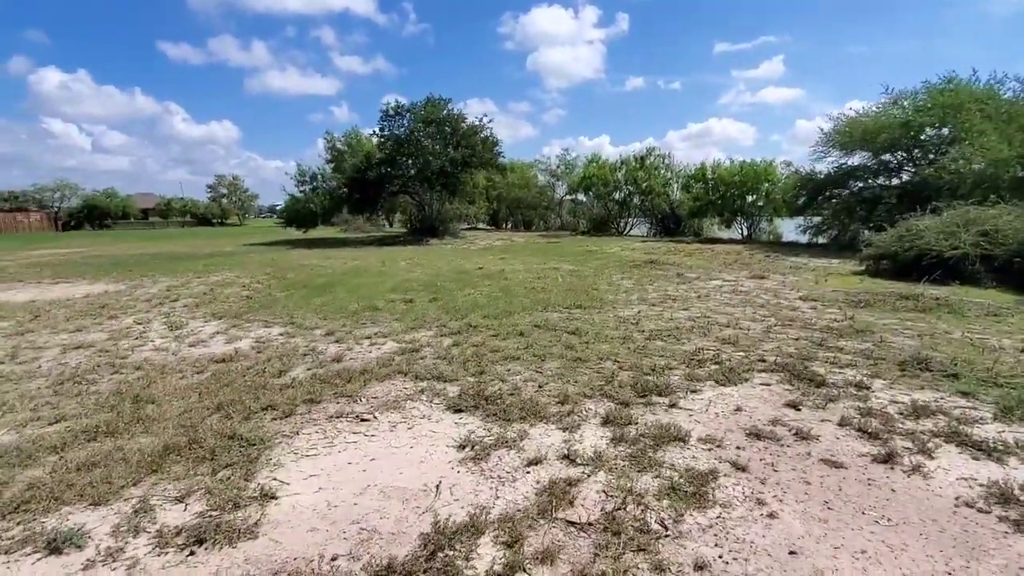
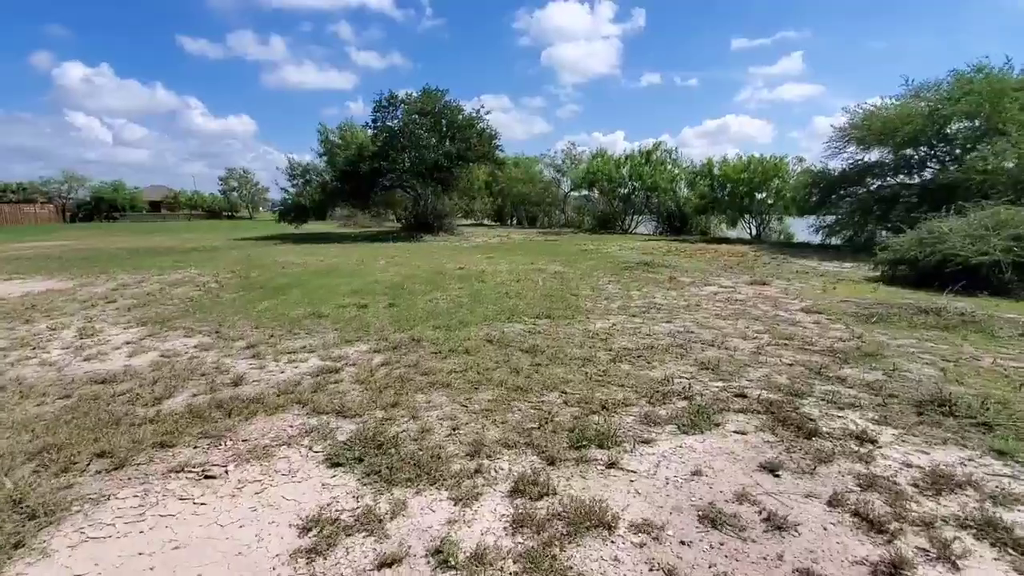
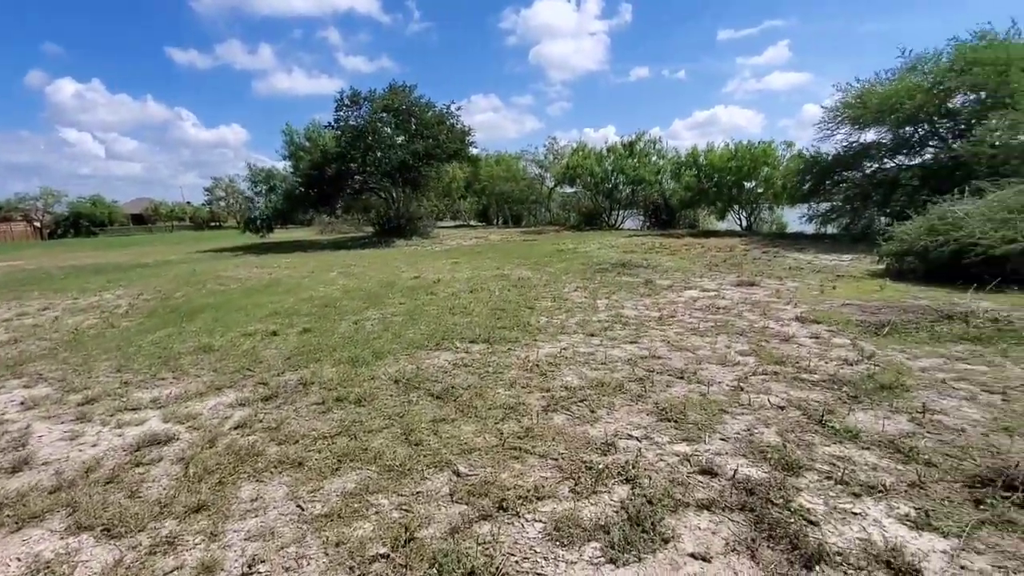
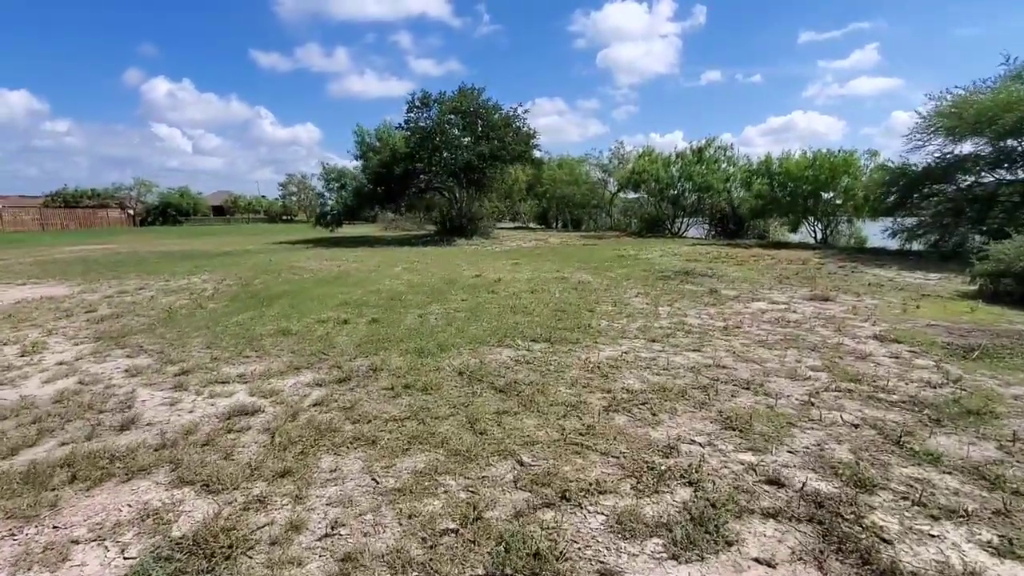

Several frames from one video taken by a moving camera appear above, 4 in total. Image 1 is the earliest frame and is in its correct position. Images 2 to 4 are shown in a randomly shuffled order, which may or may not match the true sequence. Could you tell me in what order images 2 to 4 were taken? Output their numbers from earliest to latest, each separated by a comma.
2, 4, 3
